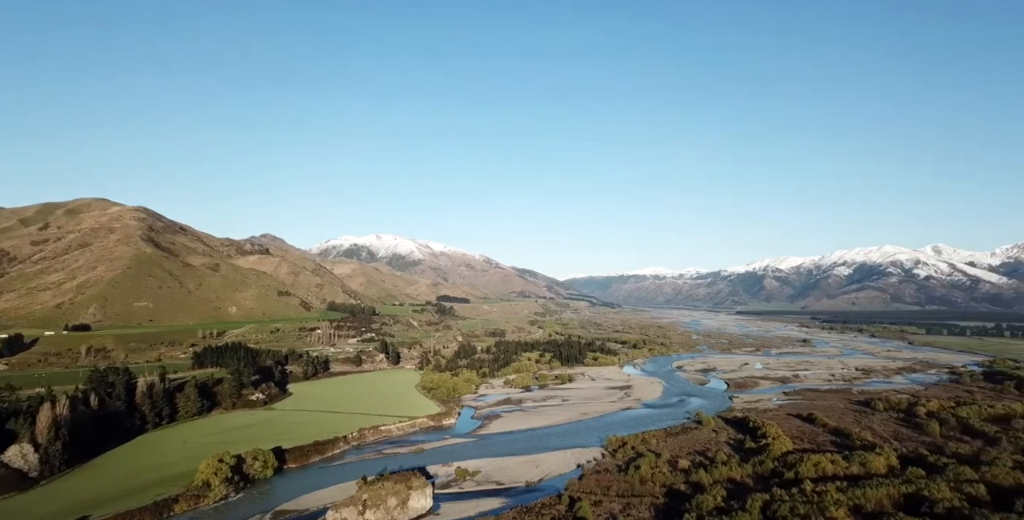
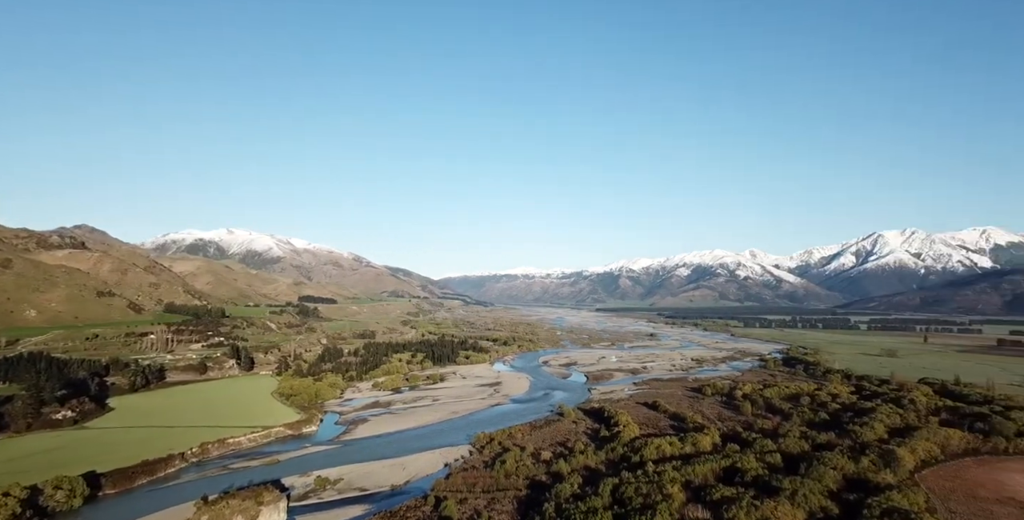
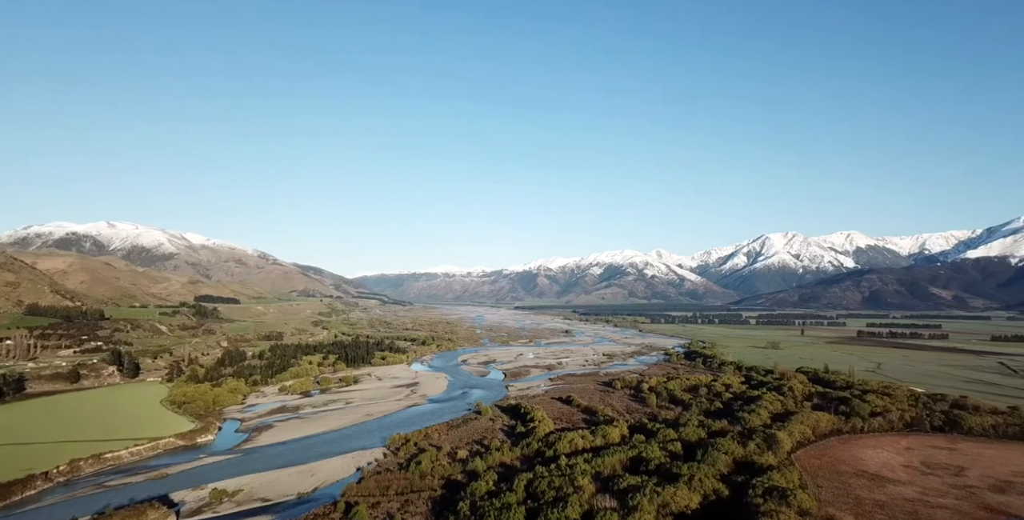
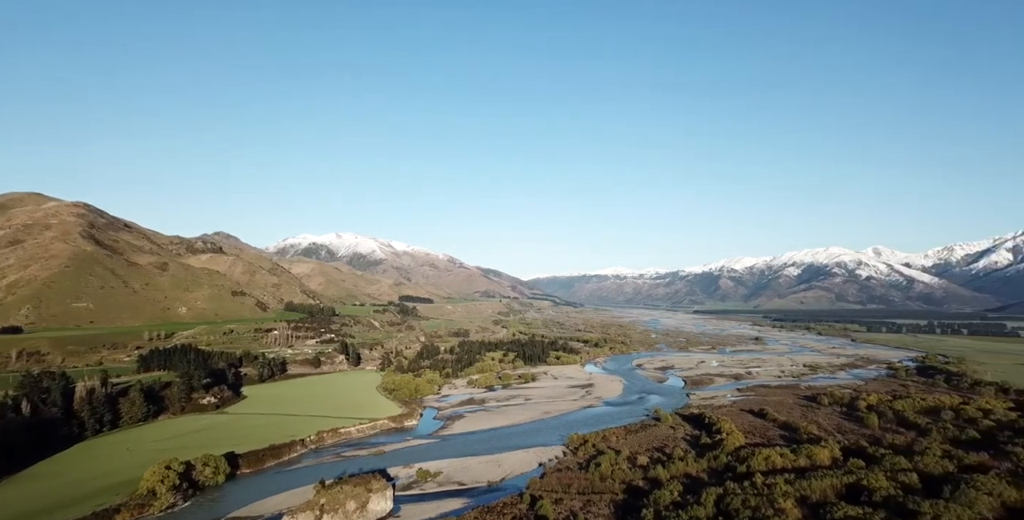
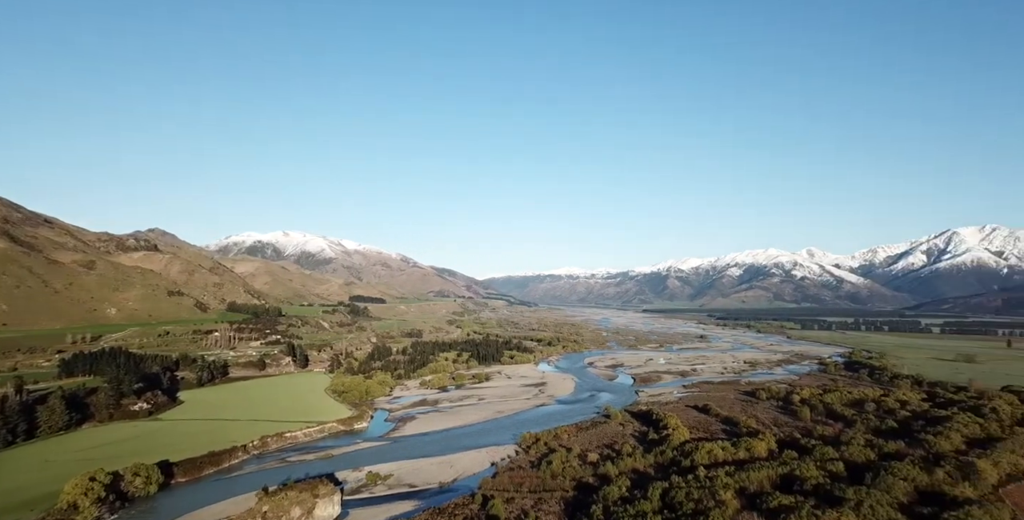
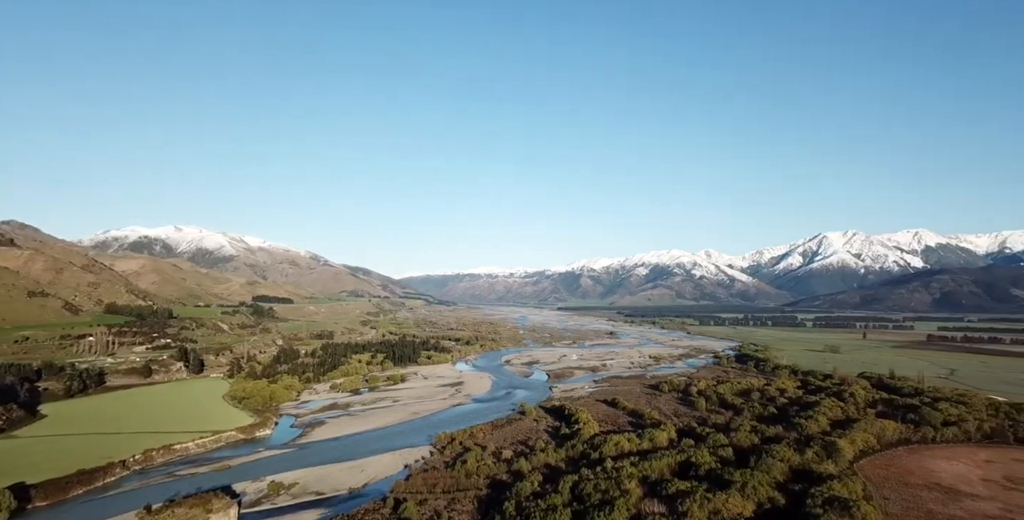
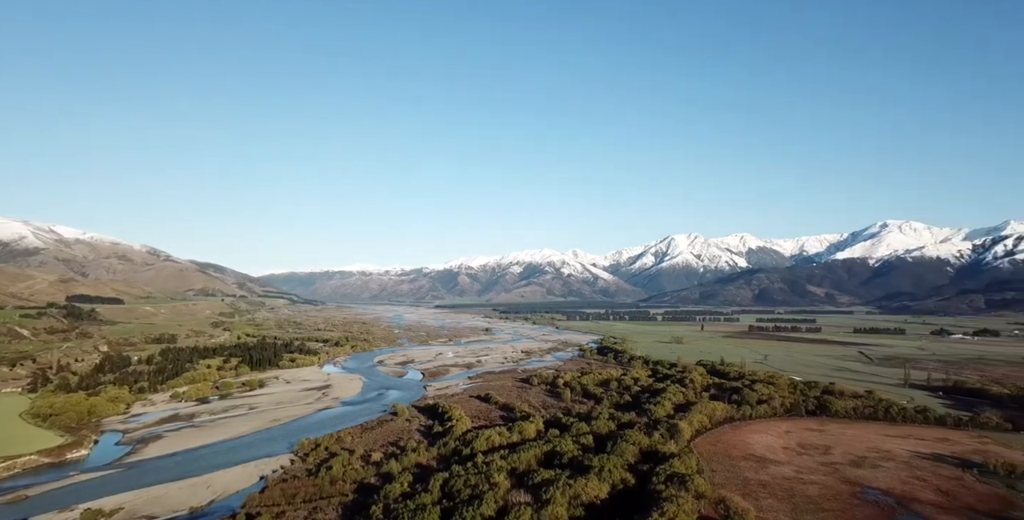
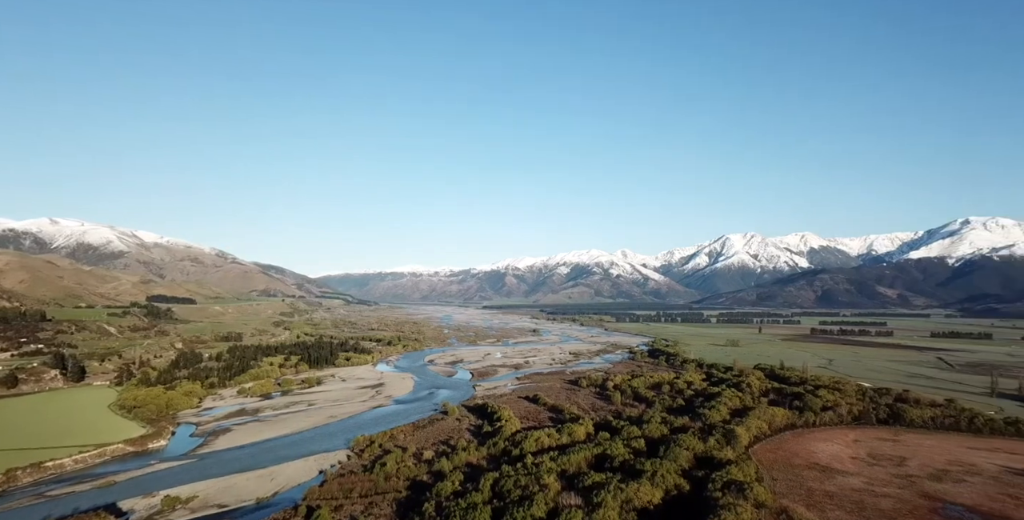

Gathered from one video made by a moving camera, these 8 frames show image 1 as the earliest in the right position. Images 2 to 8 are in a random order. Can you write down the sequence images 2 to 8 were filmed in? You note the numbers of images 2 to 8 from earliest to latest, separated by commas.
4, 5, 2, 6, 3, 8, 7
